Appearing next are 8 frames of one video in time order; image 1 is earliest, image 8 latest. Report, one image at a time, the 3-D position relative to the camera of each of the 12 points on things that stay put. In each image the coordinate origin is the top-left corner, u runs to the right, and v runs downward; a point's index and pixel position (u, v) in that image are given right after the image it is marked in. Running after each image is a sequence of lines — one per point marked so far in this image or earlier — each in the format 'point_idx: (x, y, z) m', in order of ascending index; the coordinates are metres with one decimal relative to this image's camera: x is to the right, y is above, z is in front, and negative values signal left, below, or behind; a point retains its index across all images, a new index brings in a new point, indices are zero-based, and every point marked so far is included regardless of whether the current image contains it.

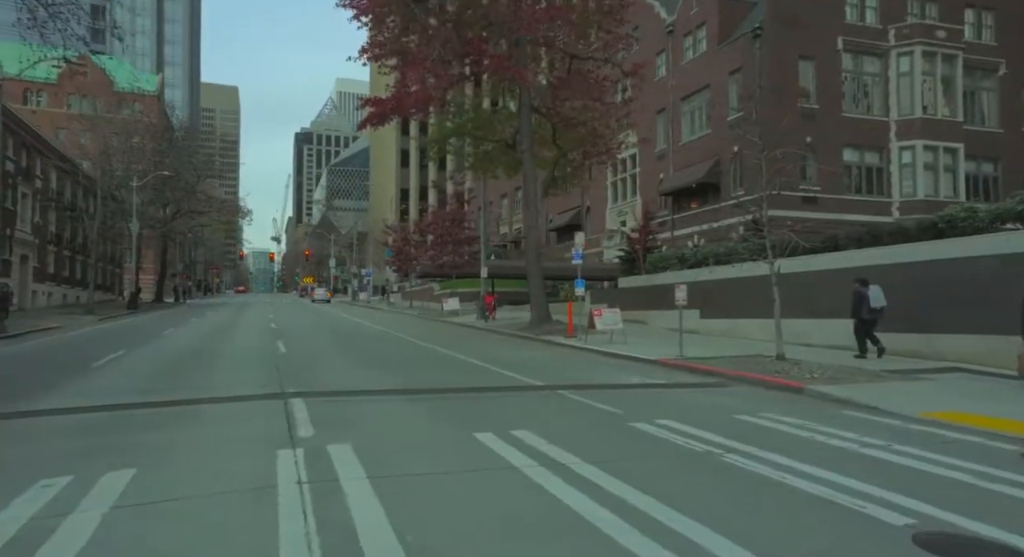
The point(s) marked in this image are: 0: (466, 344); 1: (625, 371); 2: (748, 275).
0: (-1.4, -2.1, +20.0) m
1: (+2.3, -1.9, +13.0) m
2: (+7.1, +0.1, +19.6) m
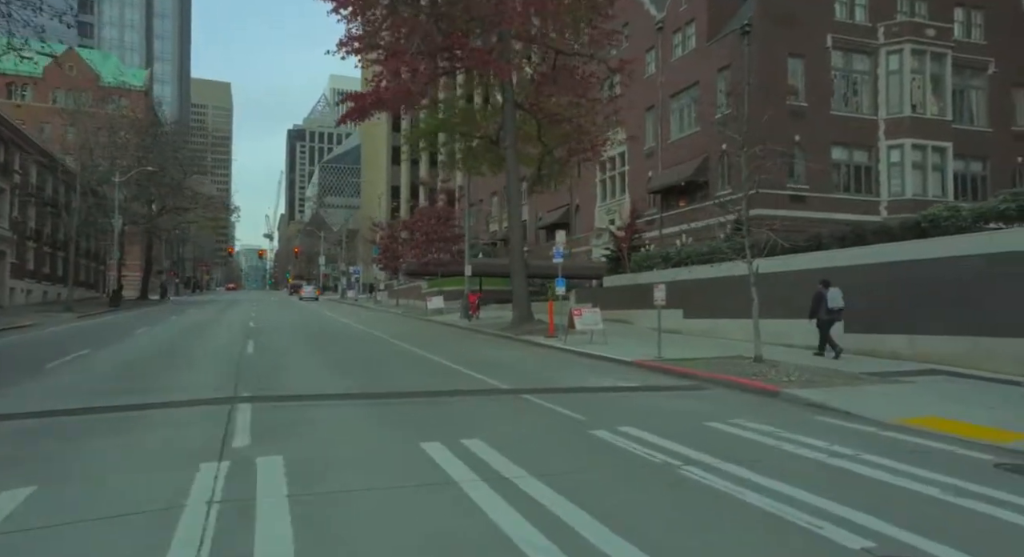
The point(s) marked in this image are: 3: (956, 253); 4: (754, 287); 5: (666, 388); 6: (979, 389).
0: (-2.0, -2.0, +19.6) m
1: (+1.7, -1.9, +12.7) m
2: (+6.5, +0.1, +19.4) m
3: (+9.1, +0.5, +13.4) m
4: (+4.7, -0.2, +12.7) m
5: (+2.6, -1.9, +11.0) m
6: (+7.4, -1.8, +10.4) m
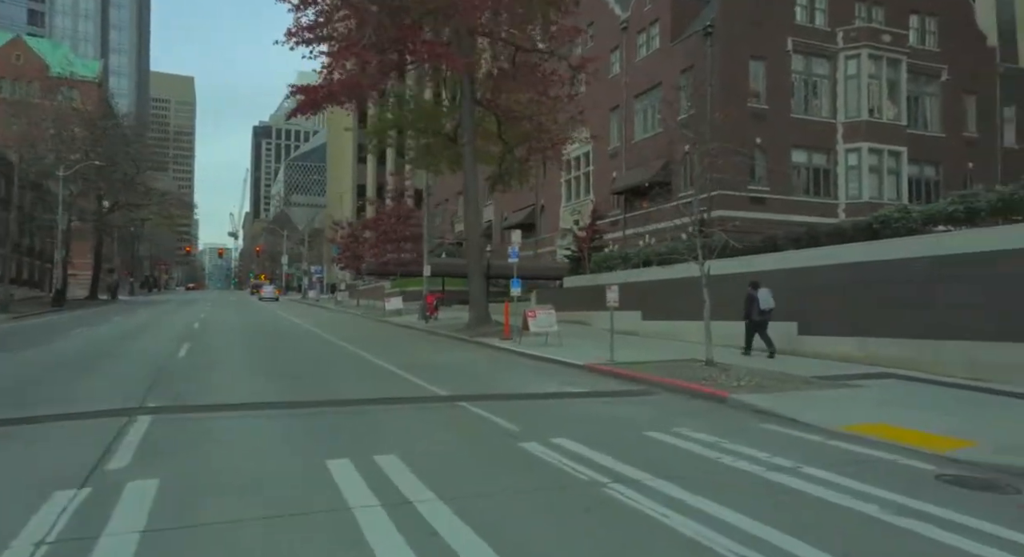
0: (-3.4, -2.0, +19.0) m
1: (+0.7, -1.9, +12.3) m
2: (+5.2, +0.1, +19.1) m
3: (+8.0, +0.5, +13.3) m
4: (+3.7, -0.2, +12.4) m
5: (+1.7, -1.9, +10.6) m
6: (+6.5, -1.8, +10.2) m
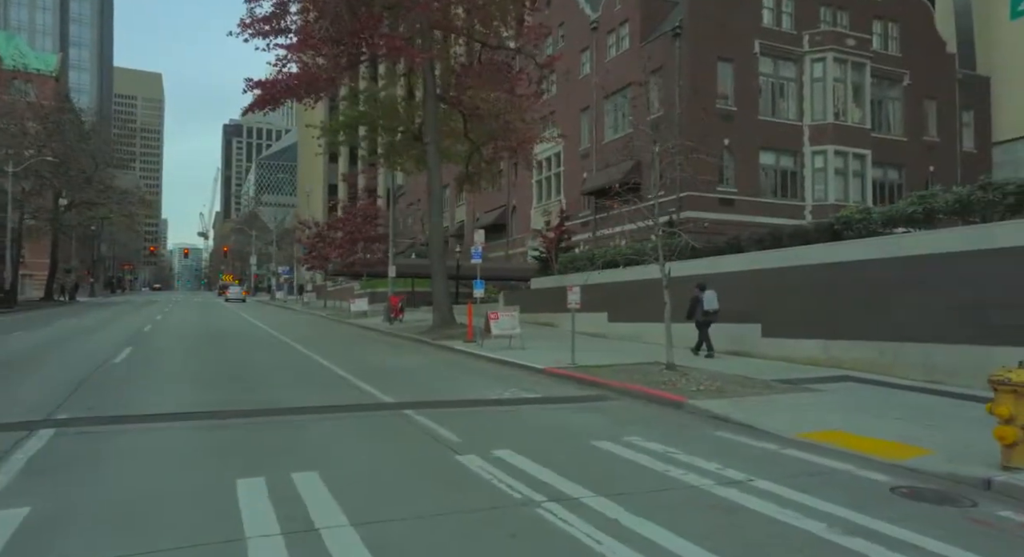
0: (-4.4, -2.1, +18.5) m
1: (-0.1, -1.9, +11.9) m
2: (+4.1, 0.0, +18.9) m
3: (+7.2, +0.5, +13.2) m
4: (+2.9, -0.2, +12.1) m
5: (+0.9, -1.9, +10.3) m
6: (+5.8, -1.8, +10.0) m
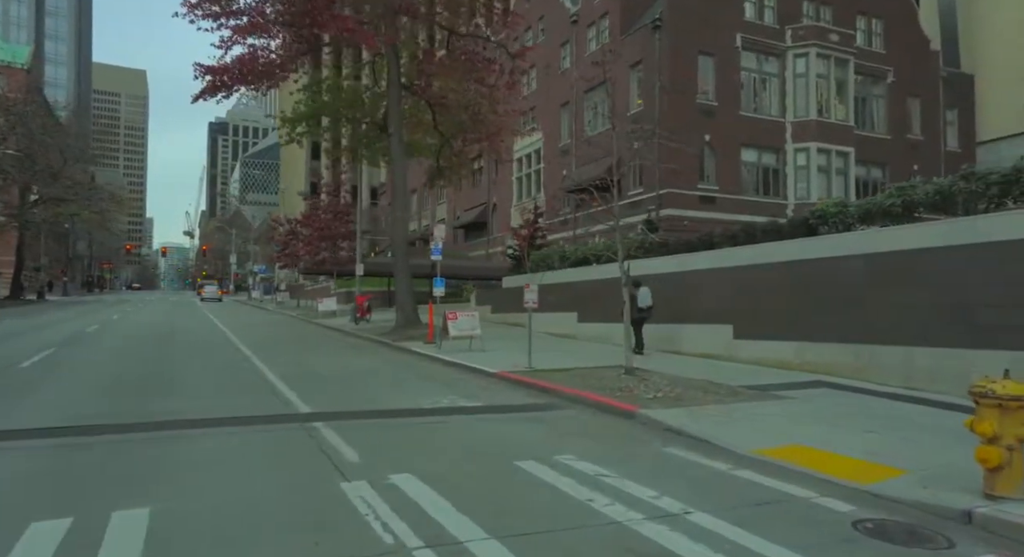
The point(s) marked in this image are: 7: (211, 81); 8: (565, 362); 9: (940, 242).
0: (-5.4, -2.0, +17.4) m
1: (-1.0, -1.9, +10.9) m
2: (+3.1, +0.1, +18.0) m
3: (+6.2, +0.5, +12.3) m
4: (+1.9, -0.2, +11.2) m
5: (0.0, -1.9, +9.3) m
6: (+4.9, -1.8, +9.1) m
7: (-9.1, +6.0, +19.7) m
8: (+1.1, -1.8, +13.6) m
9: (+6.9, +0.6, +10.5) m
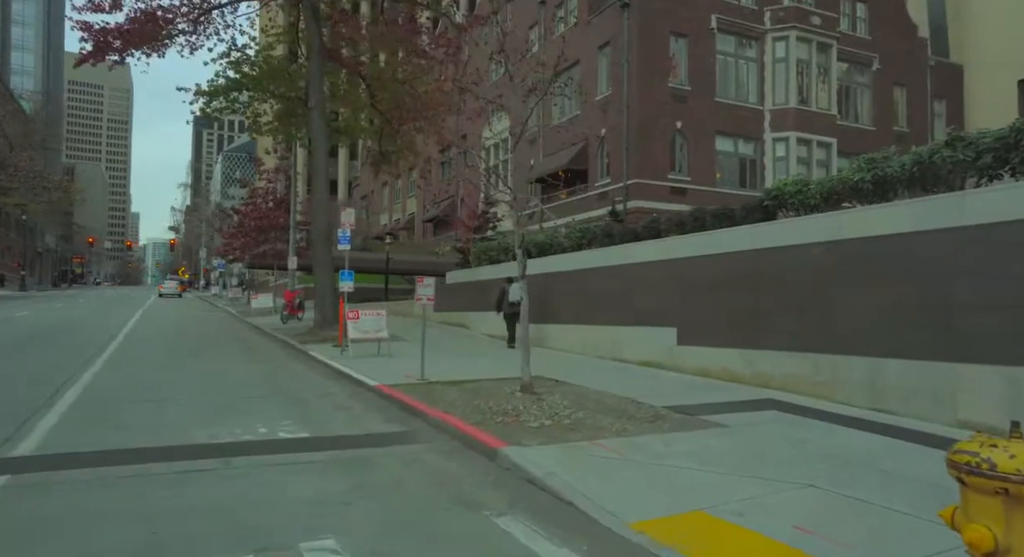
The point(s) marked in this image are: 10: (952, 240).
0: (-7.3, -1.8, +15.0) m
1: (-2.8, -1.7, +8.5) m
2: (+1.2, +0.2, +15.7) m
3: (+4.5, +0.6, +10.0) m
4: (+0.2, -0.1, +8.9) m
5: (-1.7, -1.7, +6.9) m
6: (+3.1, -1.7, +6.8) m
7: (-10.9, +6.2, +17.2) m
8: (-0.7, -1.6, +11.3) m
9: (+5.2, +0.7, +8.2) m
10: (+5.3, +0.5, +7.8) m
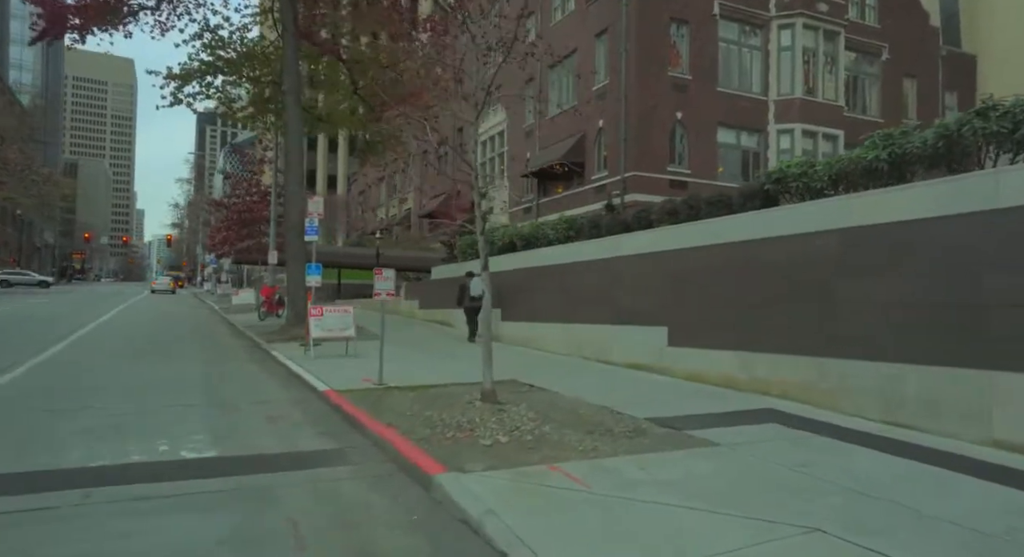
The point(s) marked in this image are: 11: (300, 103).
0: (-7.7, -1.6, +13.9) m
1: (-3.3, -1.6, +7.4) m
2: (+0.8, +0.3, +14.5) m
3: (+4.0, +0.7, +8.9) m
4: (-0.3, 0.0, +7.7) m
5: (-2.2, -1.6, +5.8) m
6: (+2.6, -1.6, +5.7) m
7: (-11.3, +6.4, +16.1) m
8: (-1.2, -1.5, +10.2) m
9: (+4.7, +0.8, +7.1) m
10: (+4.8, +0.5, +6.6) m
11: (-6.1, +5.2, +19.4) m
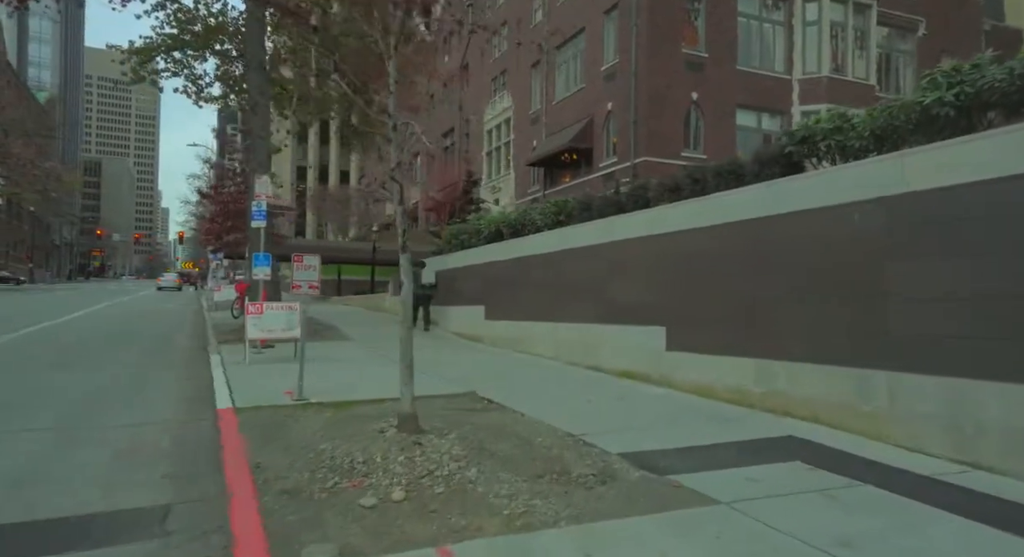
0: (-8.1, -1.5, +12.2) m
1: (-3.9, -1.5, +5.6) m
2: (+0.4, +0.5, +12.6) m
3: (+3.4, +0.8, +6.8) m
4: (-0.9, +0.2, +5.8) m
5: (-2.9, -1.5, +4.0) m
6: (+1.9, -1.5, +3.7) m
7: (-11.6, +6.5, +14.5) m
8: (-1.7, -1.4, +8.3) m
9: (+4.1, +0.9, +5.0) m
10: (+4.2, +0.7, +4.5) m
11: (-6.4, +5.3, +17.7) m
